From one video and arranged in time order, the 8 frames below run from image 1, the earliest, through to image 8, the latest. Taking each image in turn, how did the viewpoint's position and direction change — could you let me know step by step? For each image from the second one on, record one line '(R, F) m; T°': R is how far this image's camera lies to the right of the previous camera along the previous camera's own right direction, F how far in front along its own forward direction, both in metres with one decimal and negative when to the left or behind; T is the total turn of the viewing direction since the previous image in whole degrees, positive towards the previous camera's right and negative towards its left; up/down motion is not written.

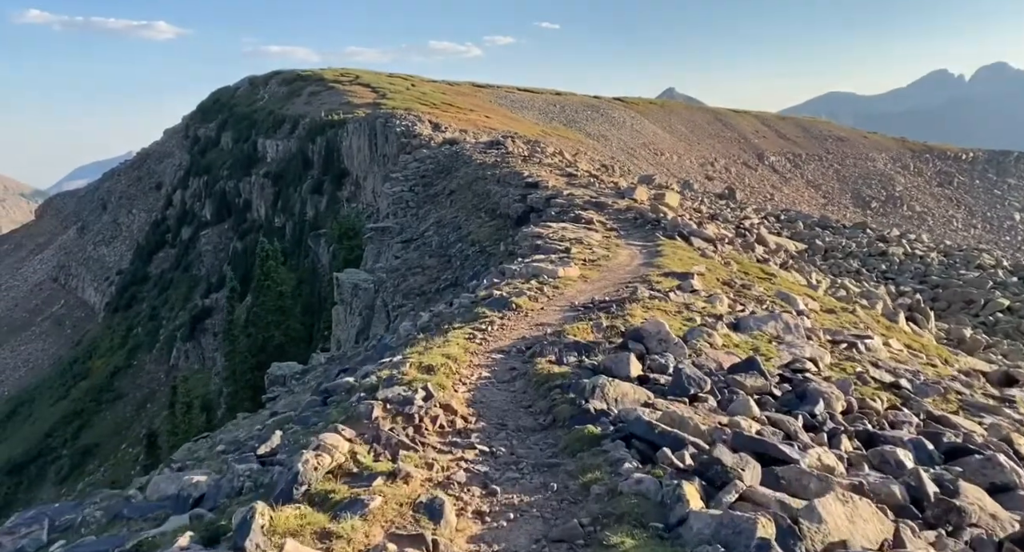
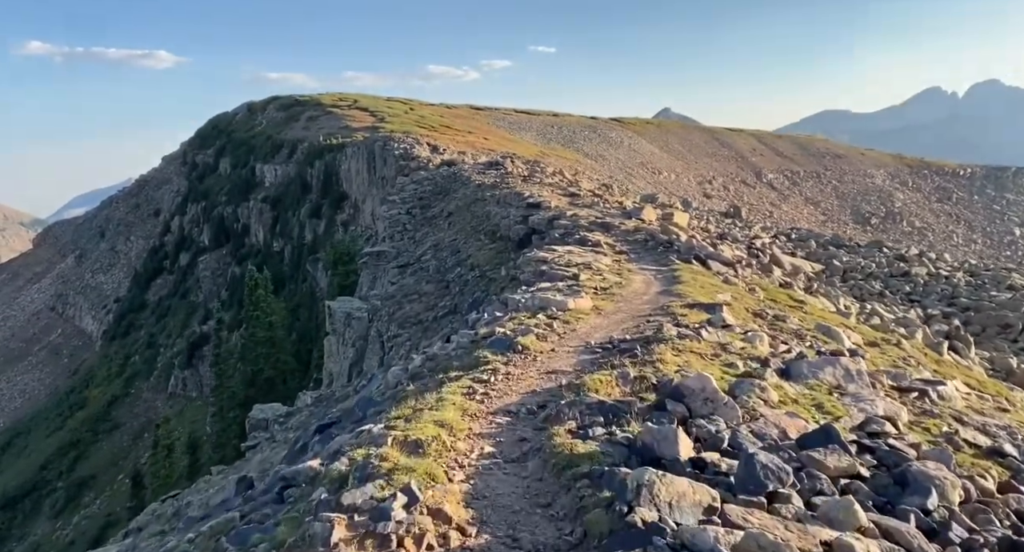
(-0.1, +1.6) m; 0°
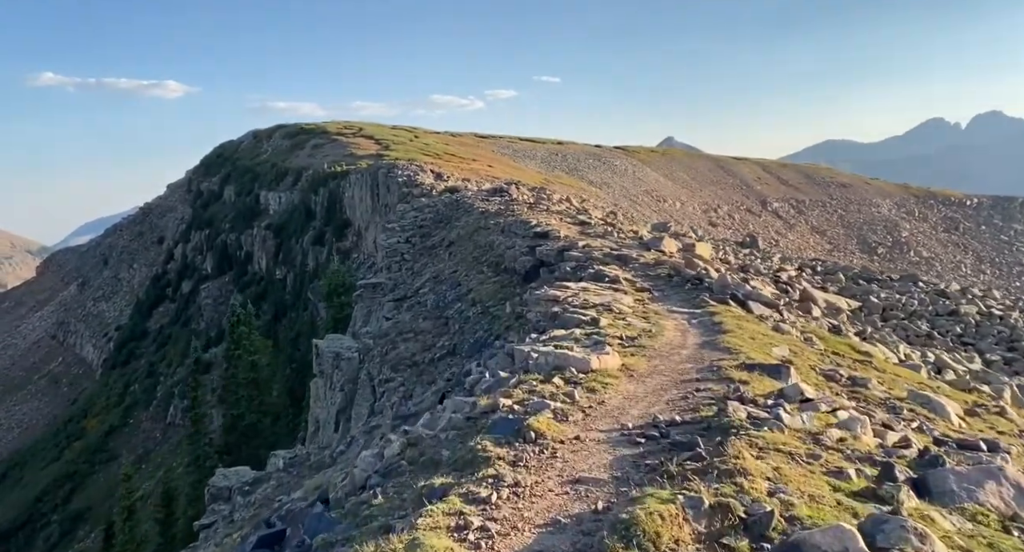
(0.0, +2.7) m; 0°
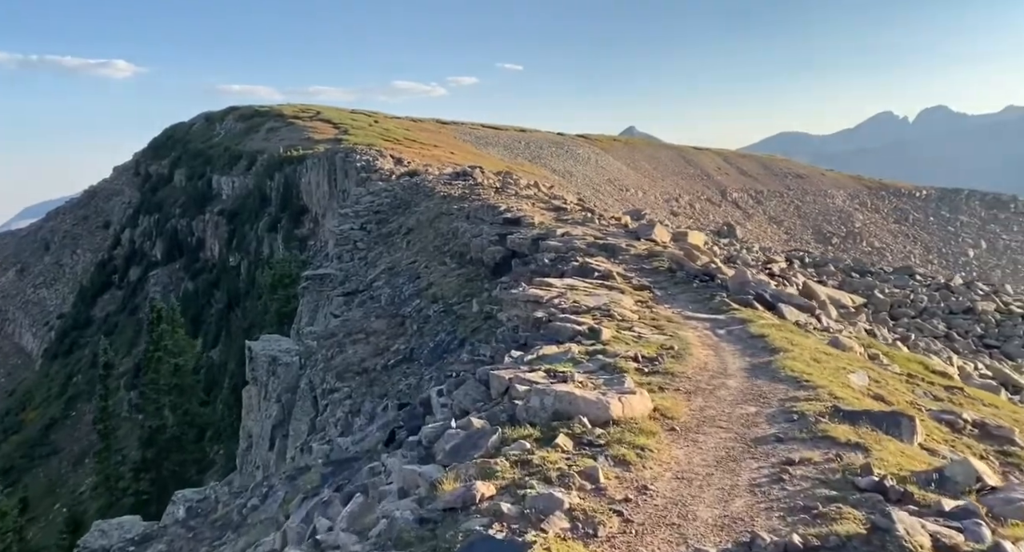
(-0.1, +3.6) m; +3°
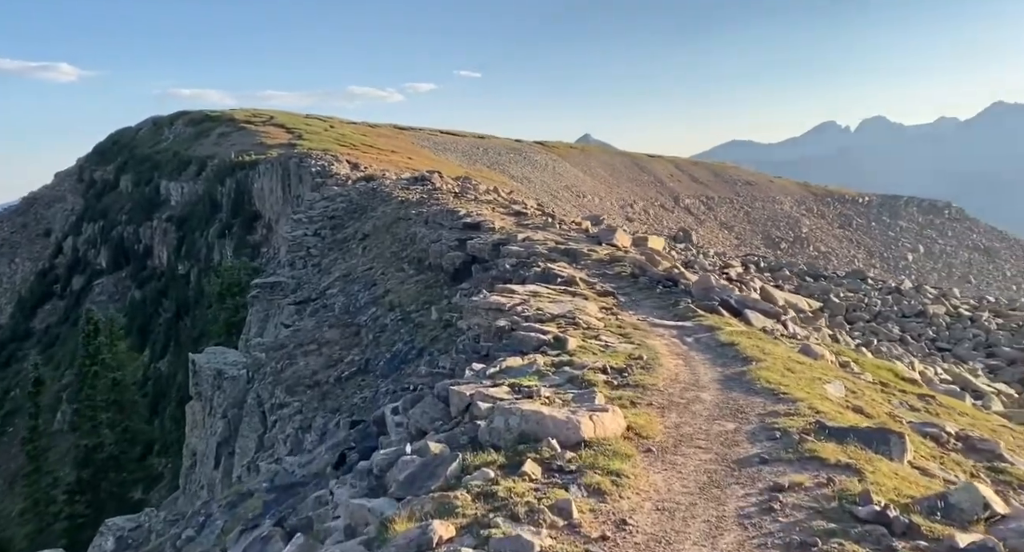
(0.0, +0.6) m; +3°
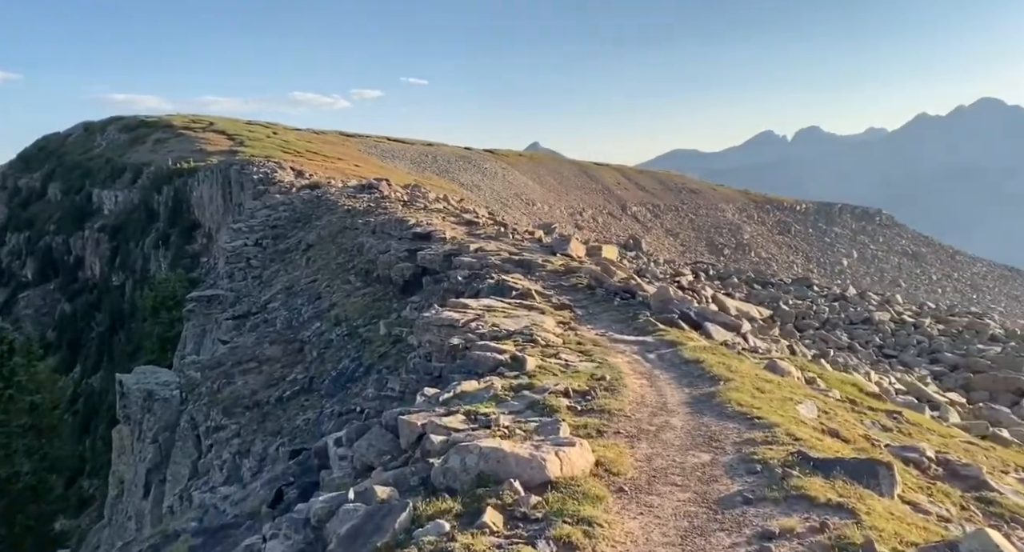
(0.0, +0.6) m; +3°
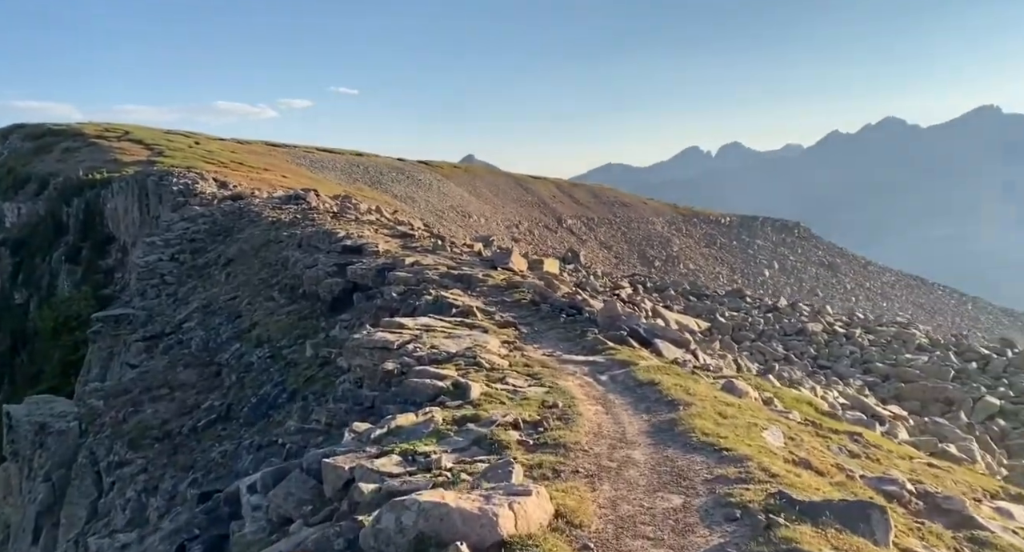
(-0.1, +0.8) m; +4°
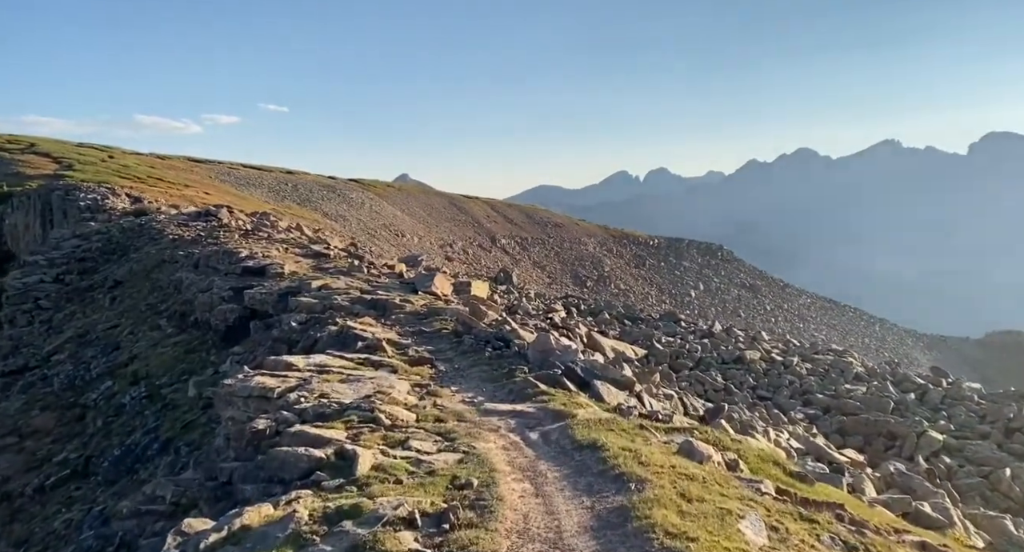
(+0.2, +2.0) m; +4°
